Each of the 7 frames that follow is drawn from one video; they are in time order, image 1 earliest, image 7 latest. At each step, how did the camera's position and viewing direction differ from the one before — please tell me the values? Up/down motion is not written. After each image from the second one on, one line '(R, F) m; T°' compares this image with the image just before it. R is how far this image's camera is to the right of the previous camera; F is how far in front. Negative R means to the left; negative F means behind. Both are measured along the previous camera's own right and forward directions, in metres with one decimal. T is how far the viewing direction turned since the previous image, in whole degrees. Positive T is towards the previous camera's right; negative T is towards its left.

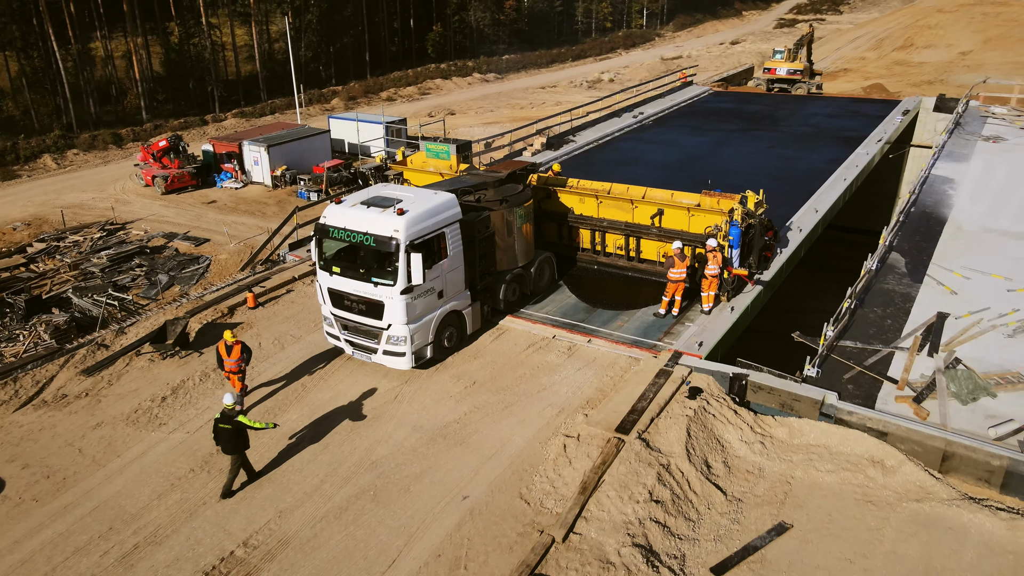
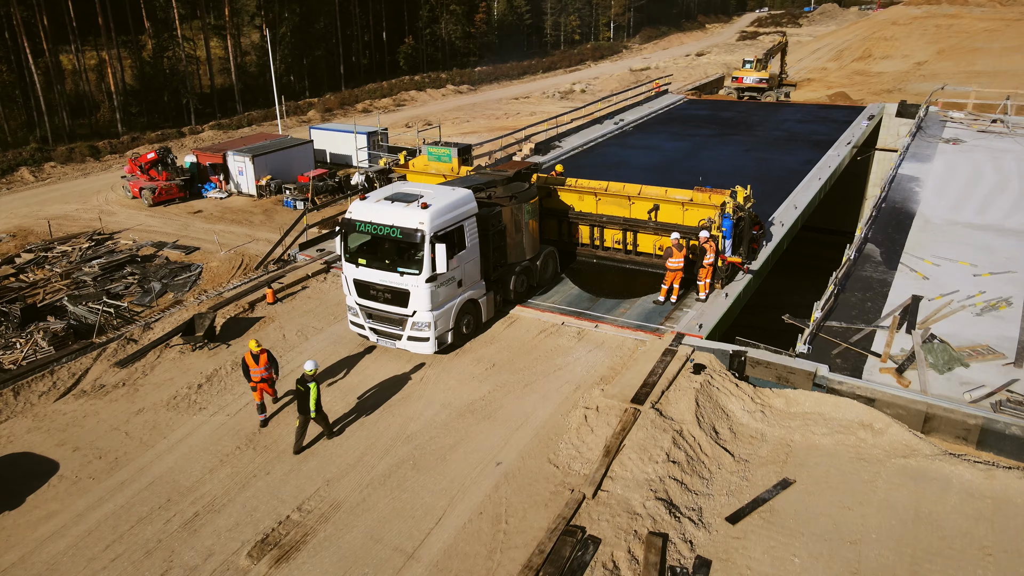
(-0.6, -0.7) m; +2°
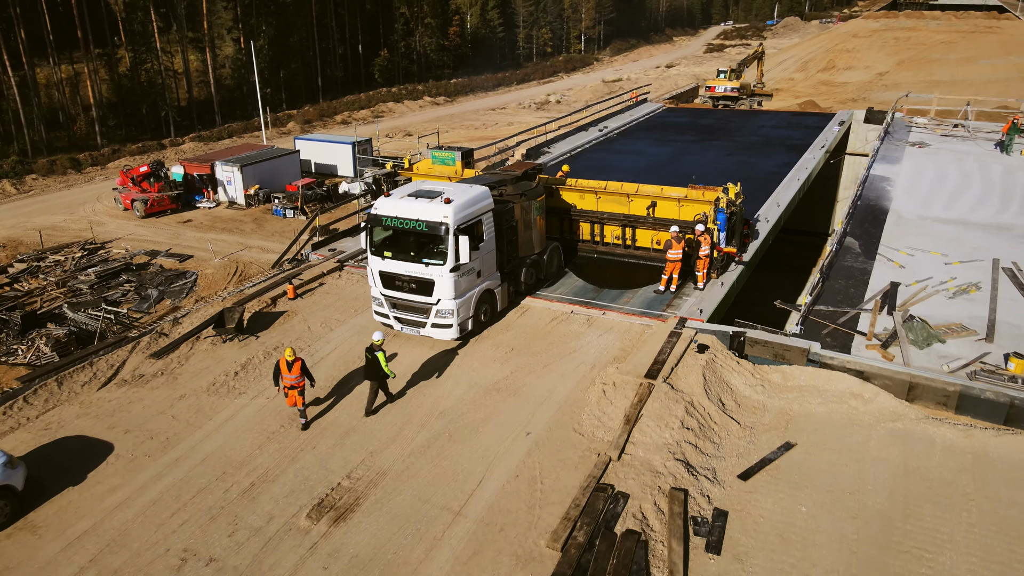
(-0.7, -0.7) m; +2°
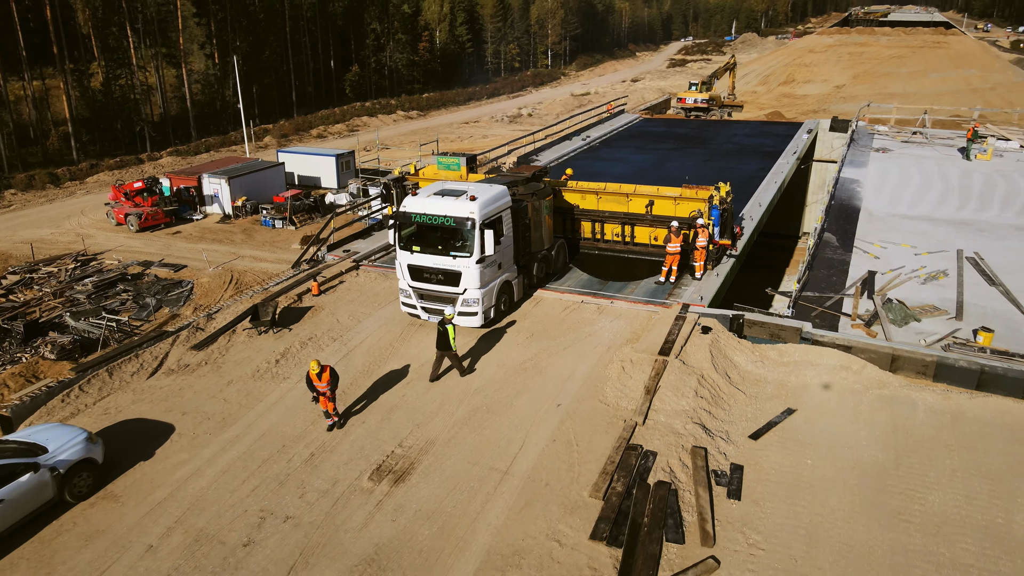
(-0.9, -0.9) m; +3°
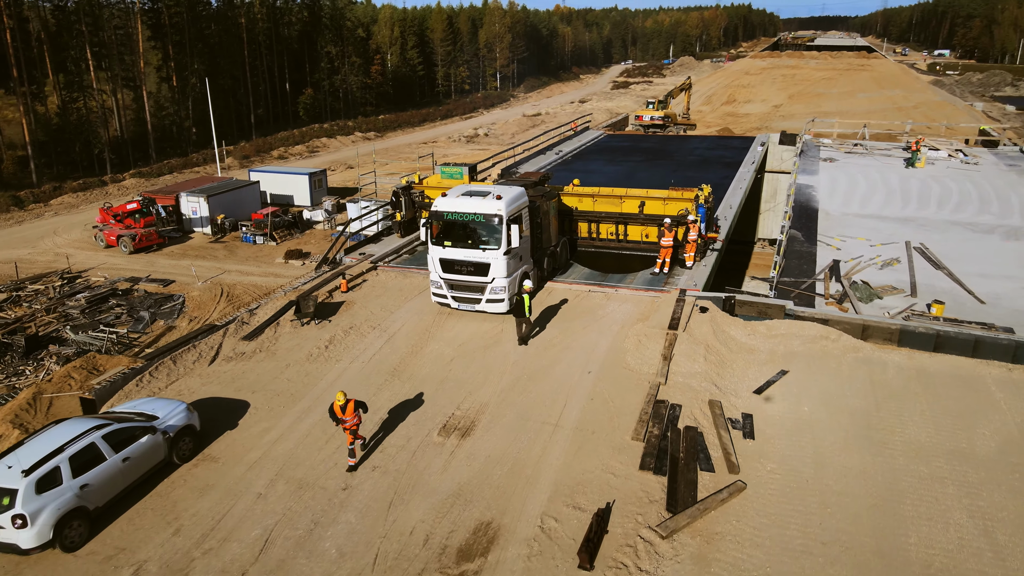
(-1.4, -1.4) m; +4°
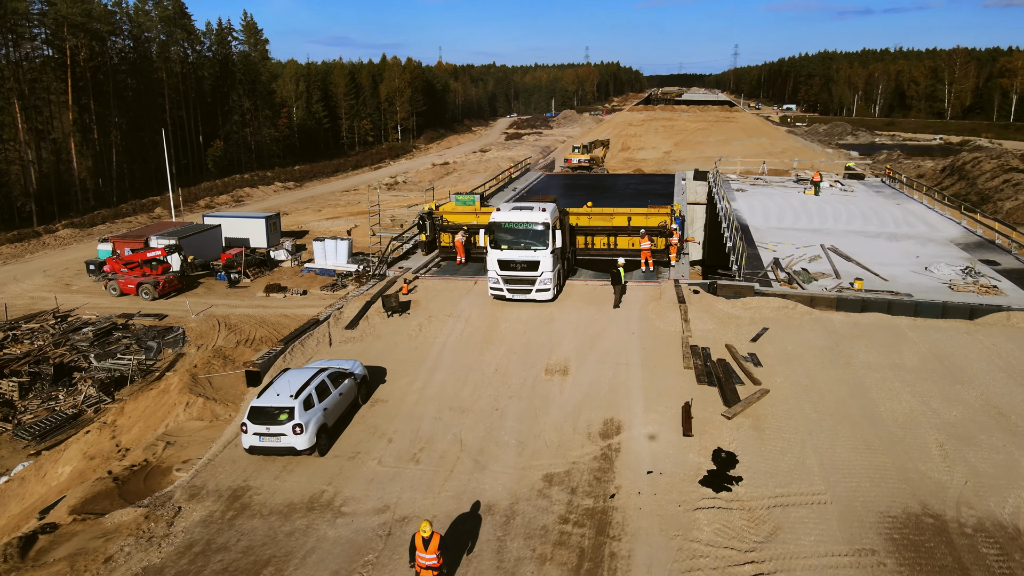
(-3.6, -3.3) m; +9°
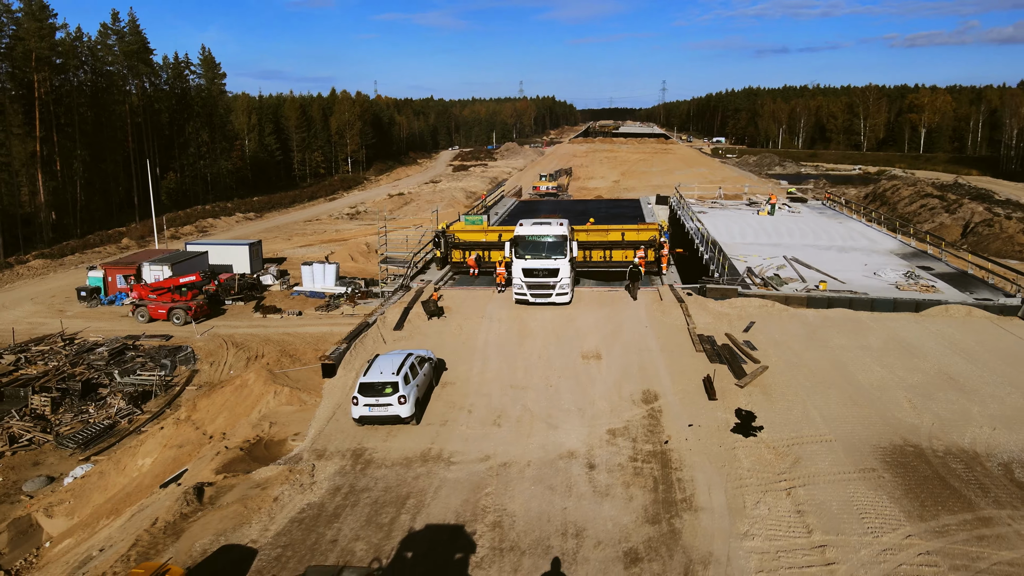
(-2.2, -2.3) m; +5°
